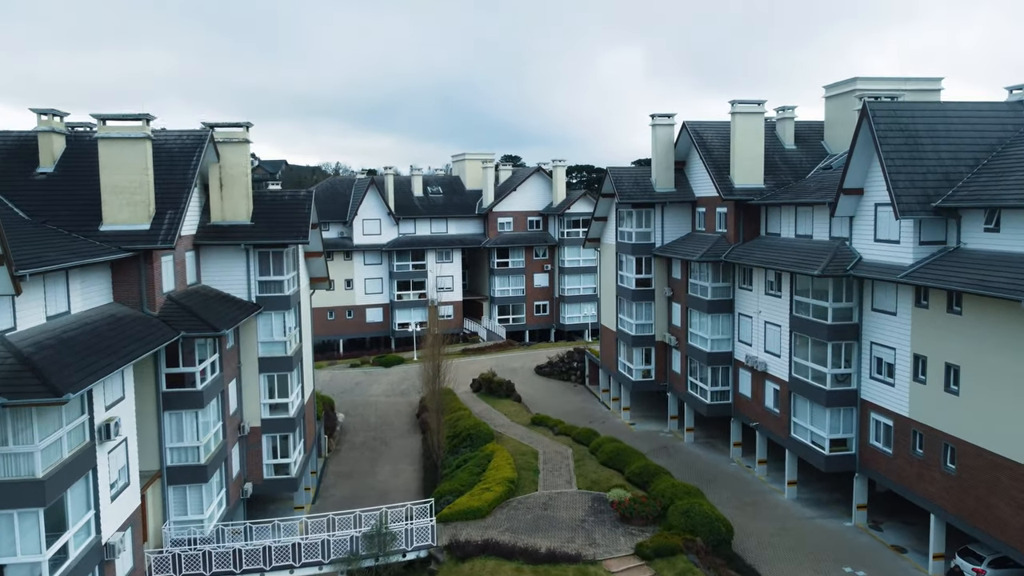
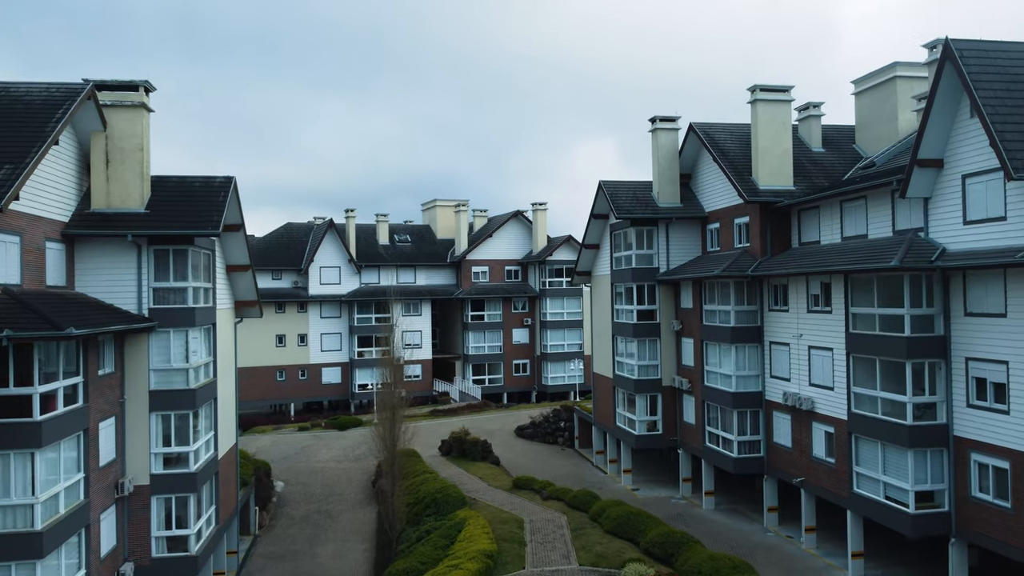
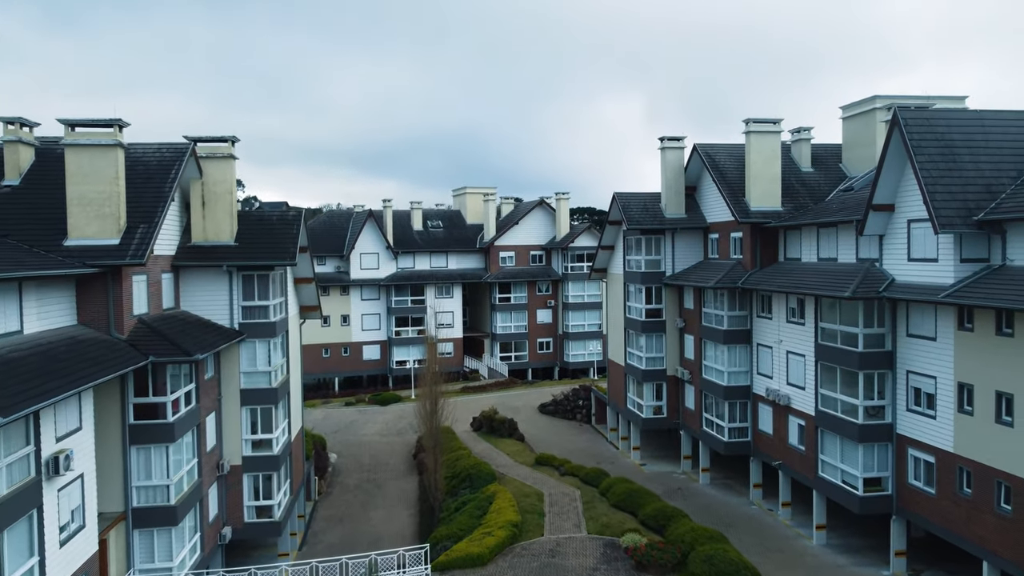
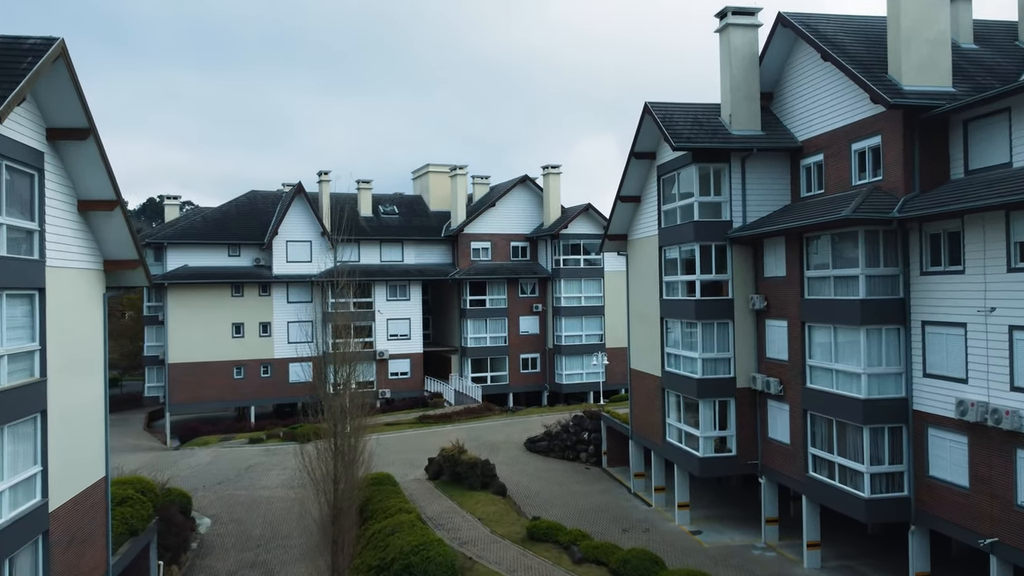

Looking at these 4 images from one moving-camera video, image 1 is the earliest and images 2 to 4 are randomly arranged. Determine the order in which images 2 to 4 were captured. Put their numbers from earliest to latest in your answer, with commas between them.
3, 2, 4
